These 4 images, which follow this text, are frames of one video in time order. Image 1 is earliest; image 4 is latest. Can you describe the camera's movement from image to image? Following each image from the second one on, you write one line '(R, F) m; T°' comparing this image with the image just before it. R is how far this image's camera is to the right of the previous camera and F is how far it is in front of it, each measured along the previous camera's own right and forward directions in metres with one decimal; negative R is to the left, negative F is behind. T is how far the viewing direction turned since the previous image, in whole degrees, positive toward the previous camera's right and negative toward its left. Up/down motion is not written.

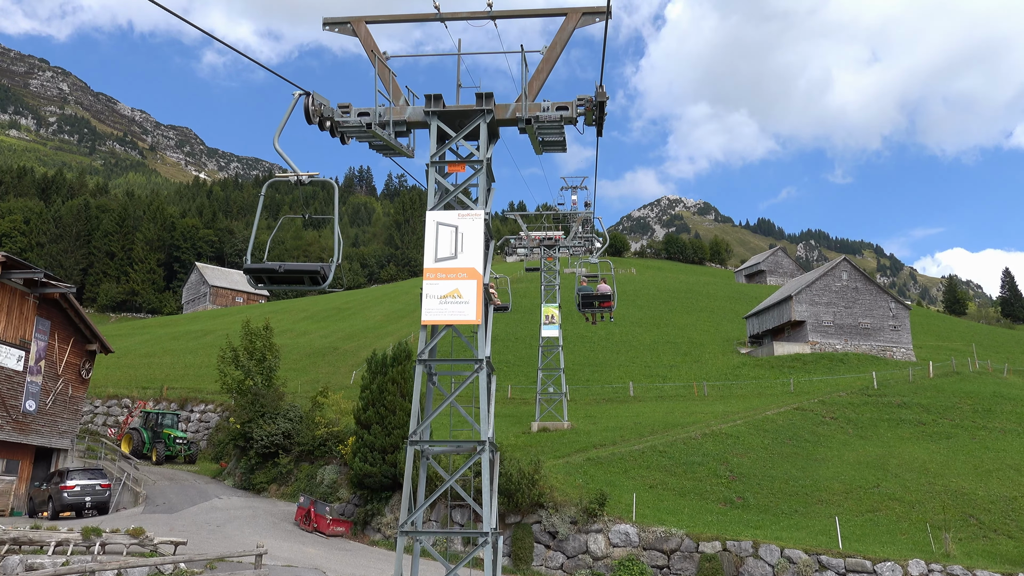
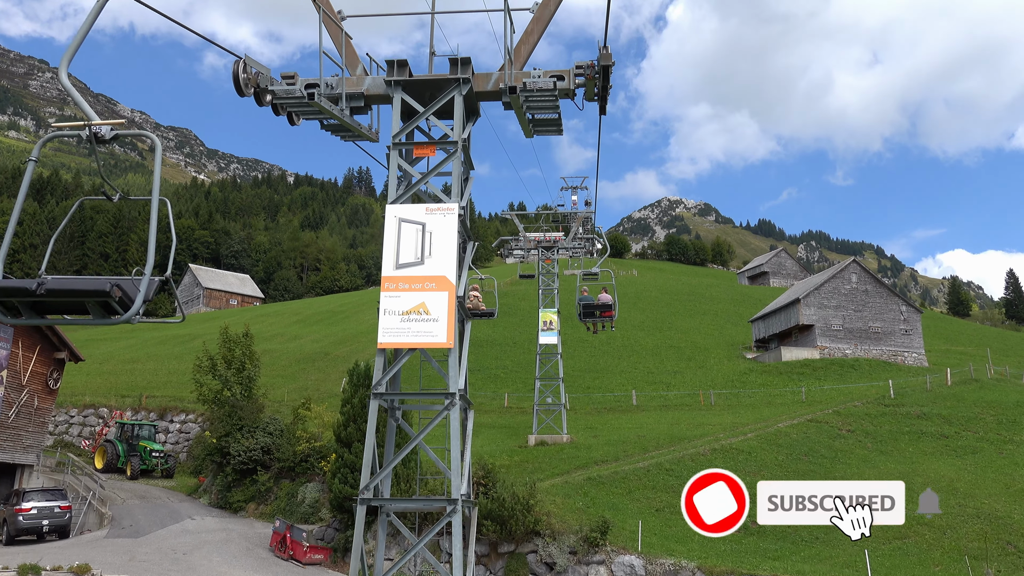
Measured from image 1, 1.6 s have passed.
(+0.2, +2.1) m; 0°
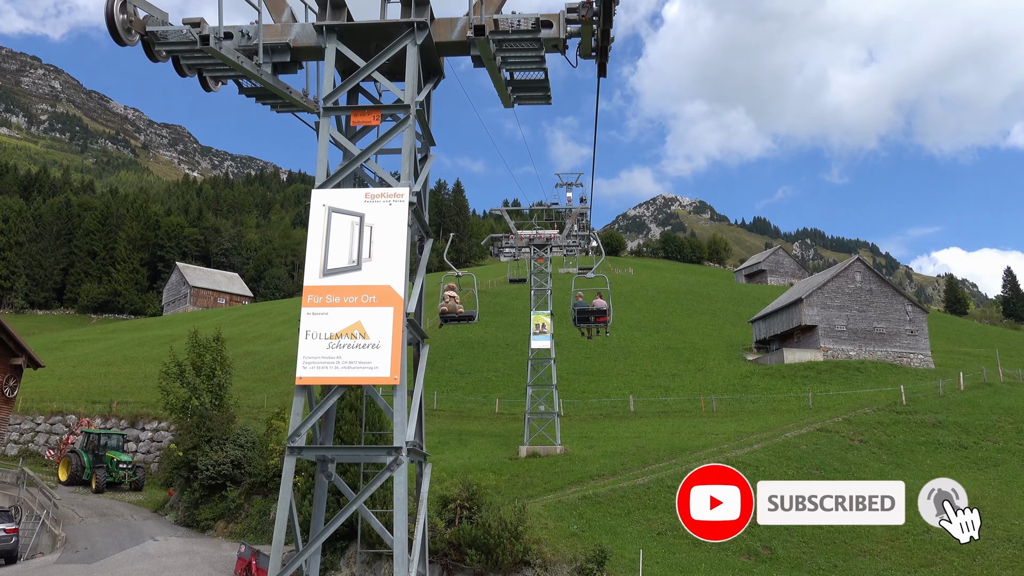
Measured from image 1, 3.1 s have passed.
(+0.2, +2.1) m; 0°
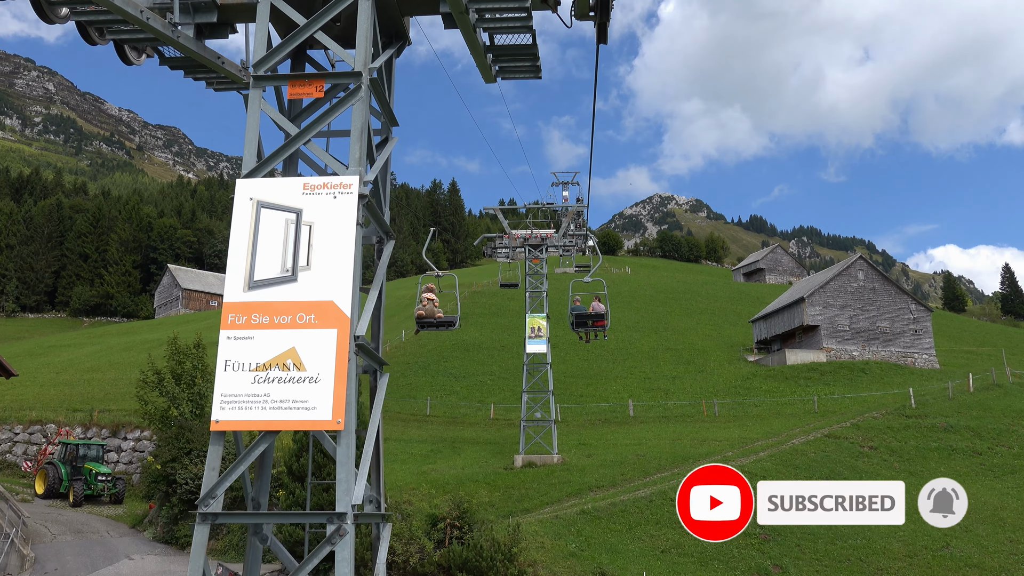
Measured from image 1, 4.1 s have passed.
(+0.1, +1.3) m; 0°
